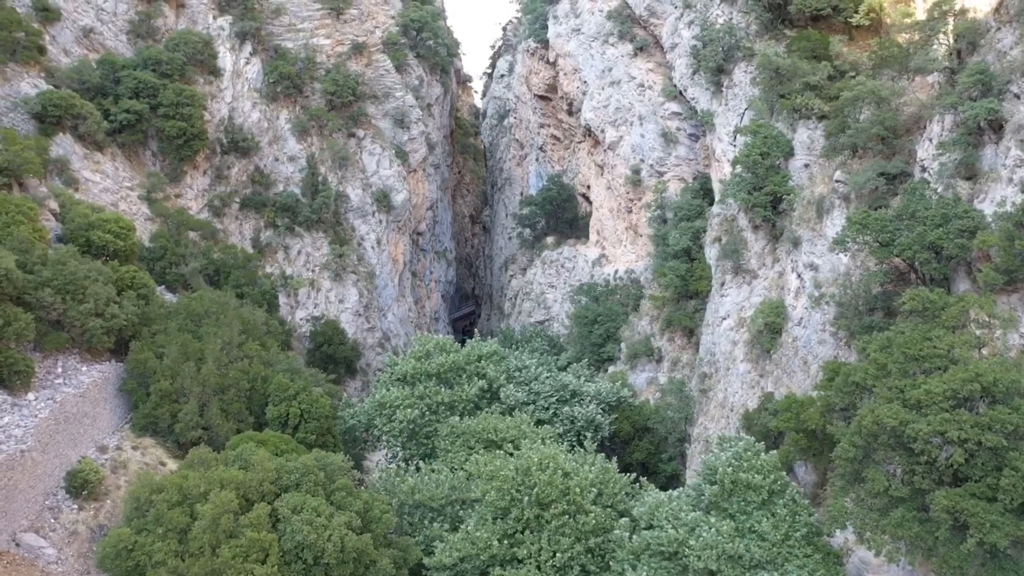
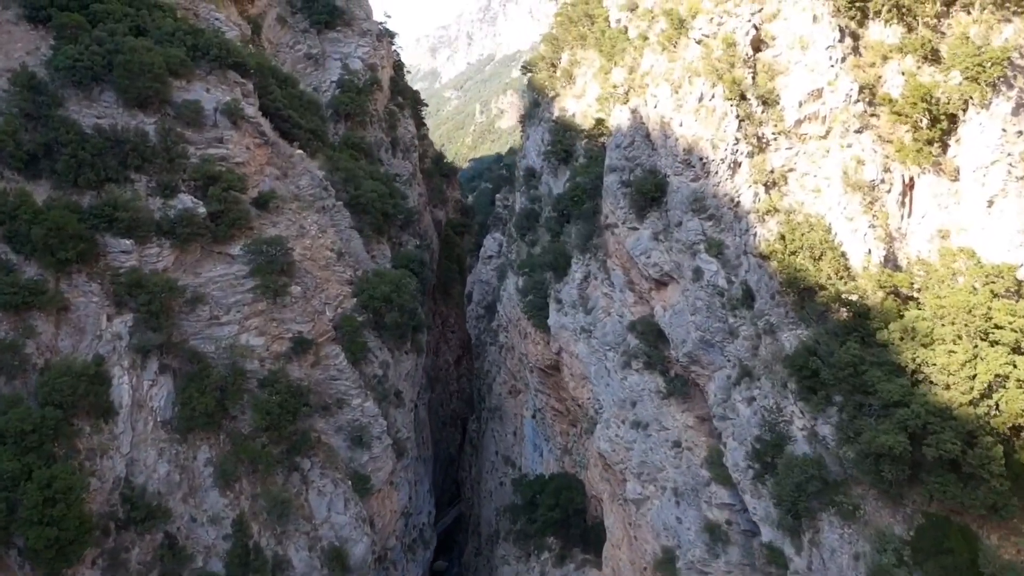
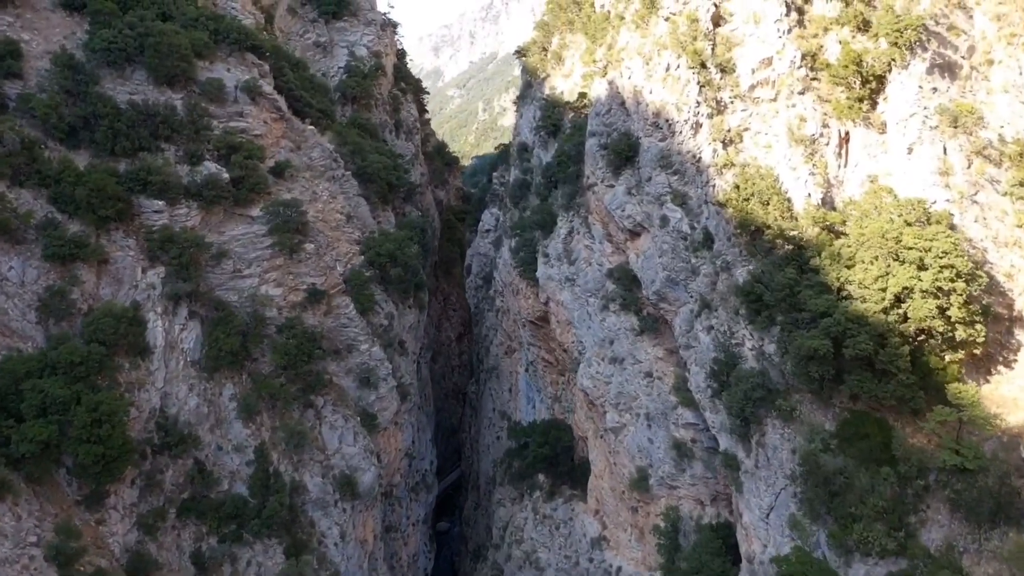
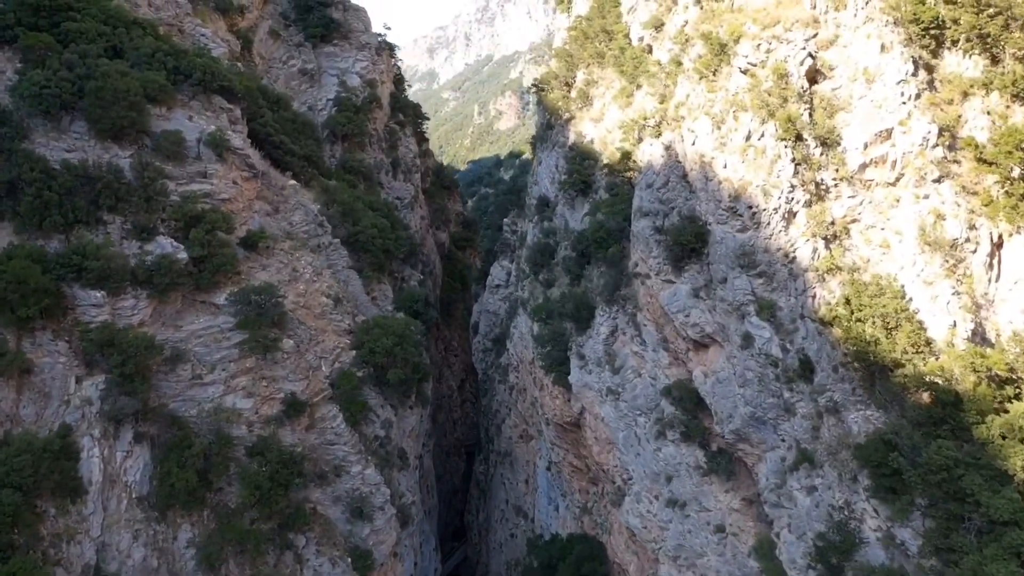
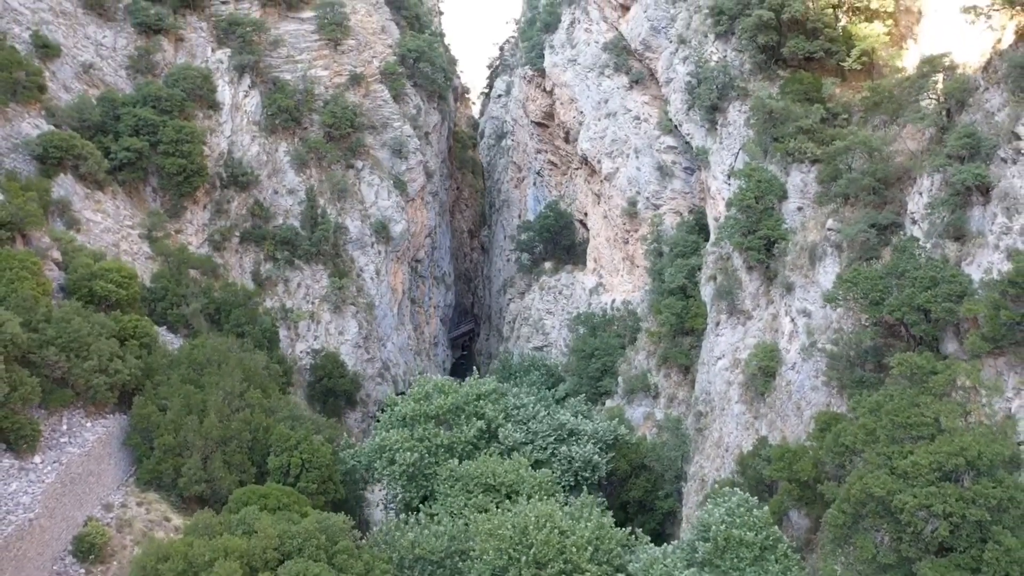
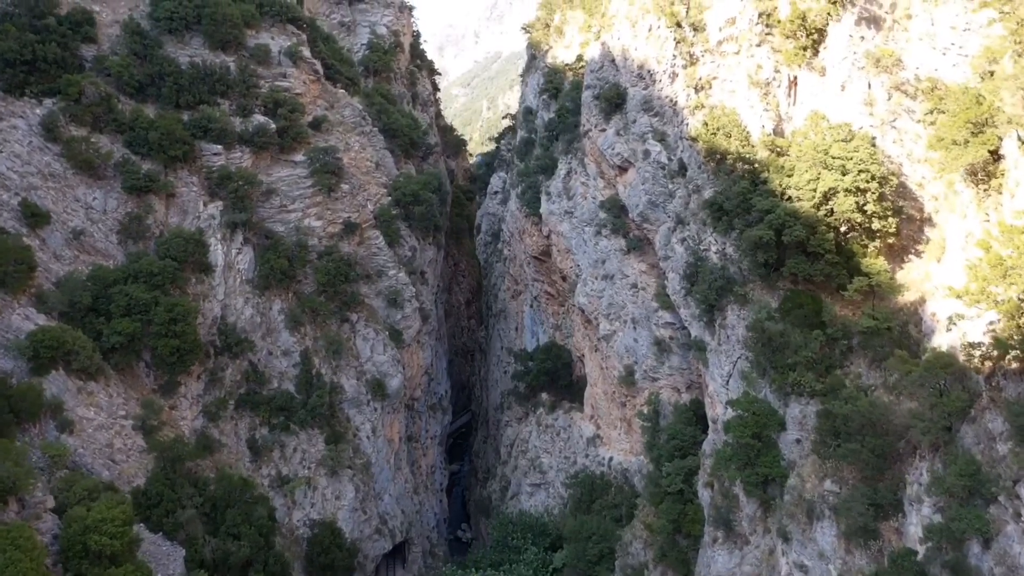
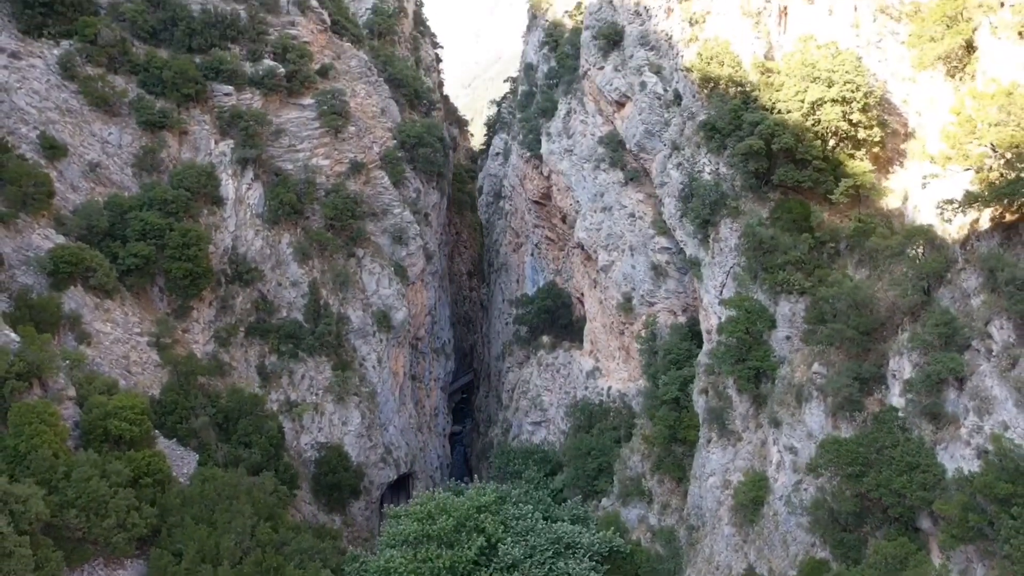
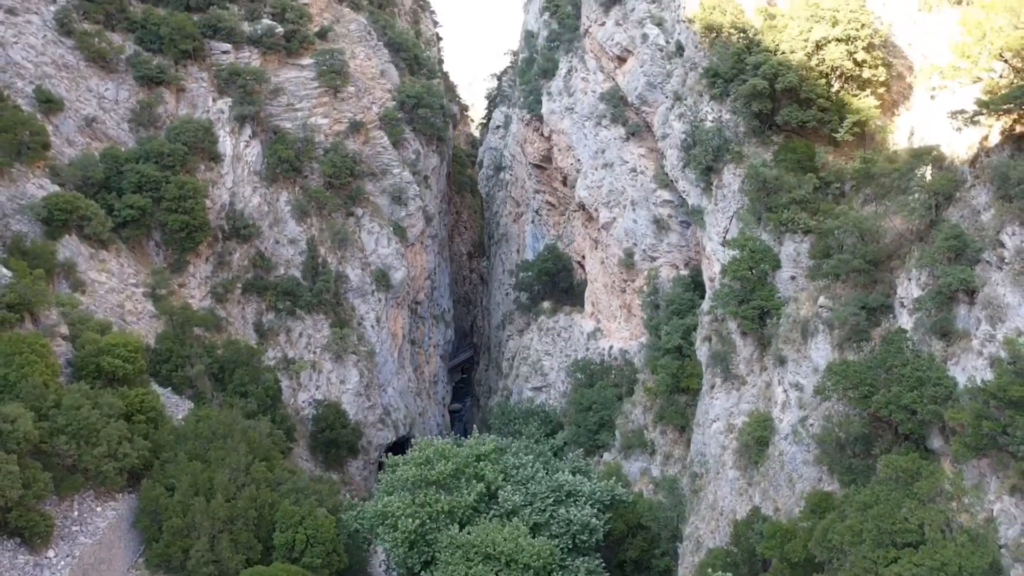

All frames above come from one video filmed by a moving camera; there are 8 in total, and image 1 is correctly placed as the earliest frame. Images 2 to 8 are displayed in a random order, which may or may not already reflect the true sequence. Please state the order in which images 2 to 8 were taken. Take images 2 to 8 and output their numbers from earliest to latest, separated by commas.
5, 8, 7, 6, 3, 2, 4
